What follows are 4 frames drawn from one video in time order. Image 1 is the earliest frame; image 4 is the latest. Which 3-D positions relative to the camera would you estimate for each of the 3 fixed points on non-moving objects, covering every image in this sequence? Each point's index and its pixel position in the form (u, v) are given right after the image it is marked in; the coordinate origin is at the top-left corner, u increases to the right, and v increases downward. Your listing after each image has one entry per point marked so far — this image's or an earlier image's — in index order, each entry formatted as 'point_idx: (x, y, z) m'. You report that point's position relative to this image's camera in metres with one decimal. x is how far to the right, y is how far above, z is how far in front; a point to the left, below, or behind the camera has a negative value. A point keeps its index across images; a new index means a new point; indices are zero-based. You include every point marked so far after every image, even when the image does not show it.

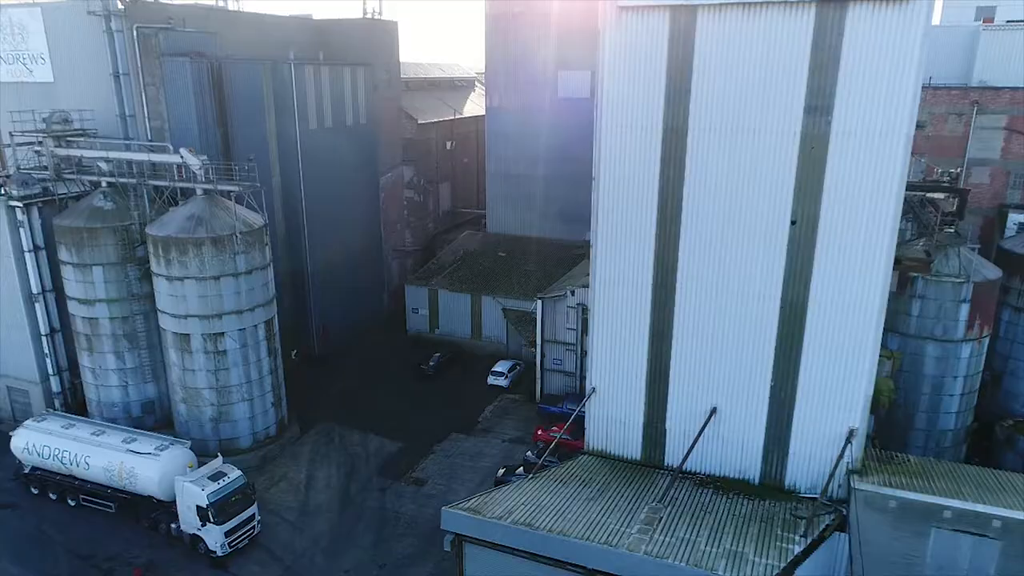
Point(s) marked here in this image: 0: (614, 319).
0: (+2.7, -0.8, +18.9) m
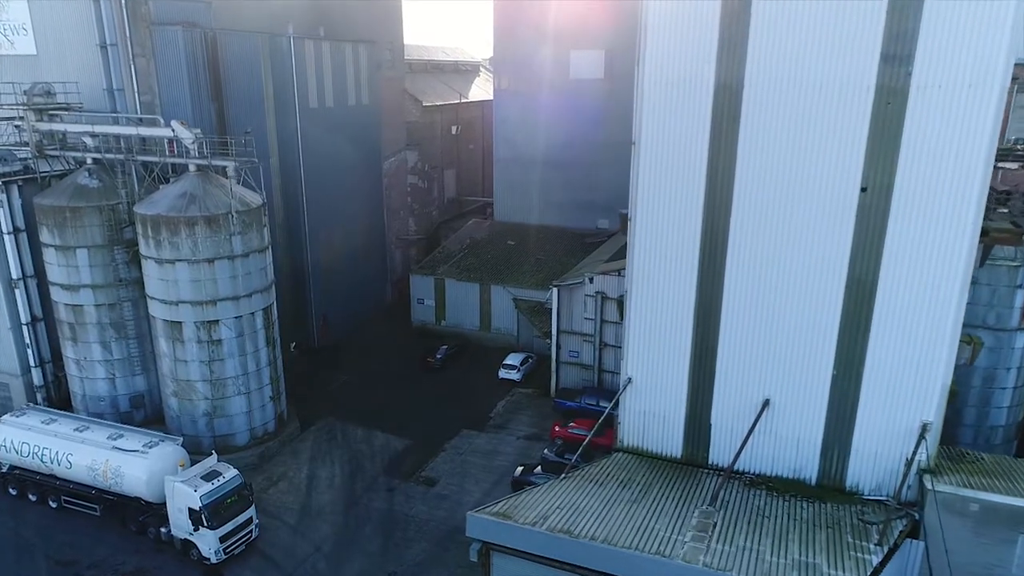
0: (+3.4, -0.3, +17.0) m
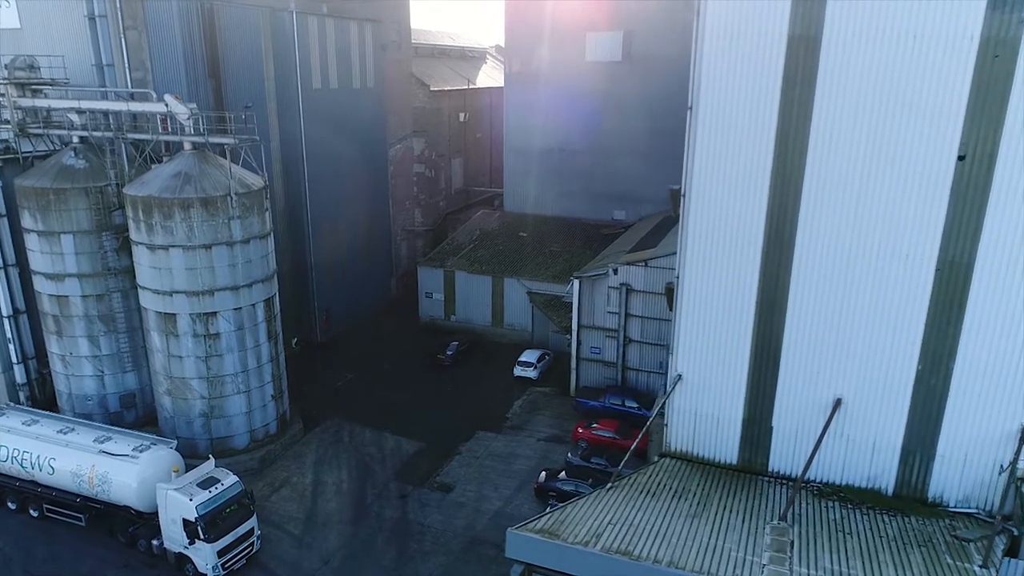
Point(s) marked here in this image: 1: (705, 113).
0: (+4.1, 0.0, +15.1) m
1: (+3.8, +3.5, +14.2) m
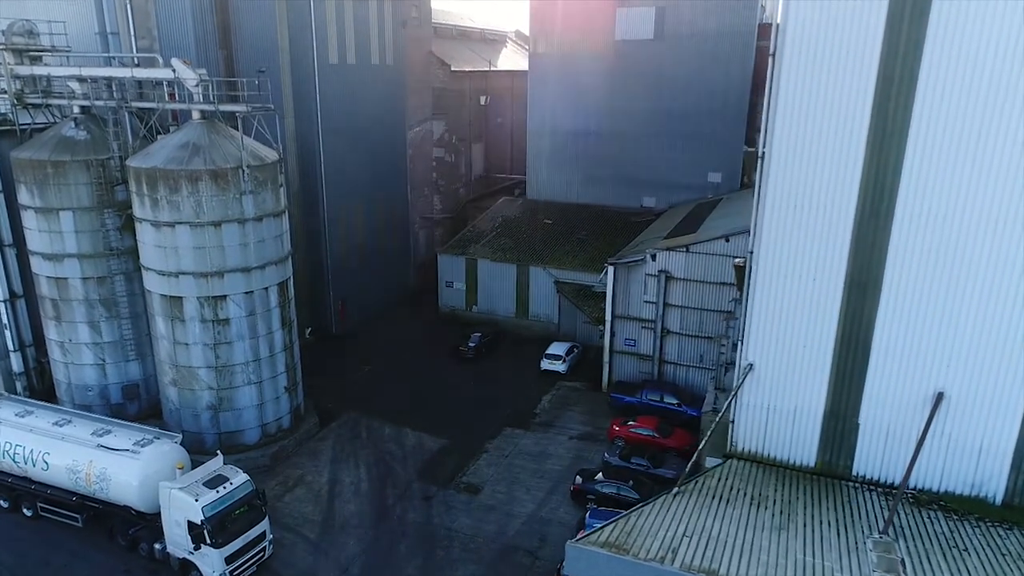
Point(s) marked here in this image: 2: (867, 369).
0: (+5.1, +0.4, +13.1) m
1: (+4.7, +3.9, +12.3) m
2: (+6.4, -1.5, +13.0) m
